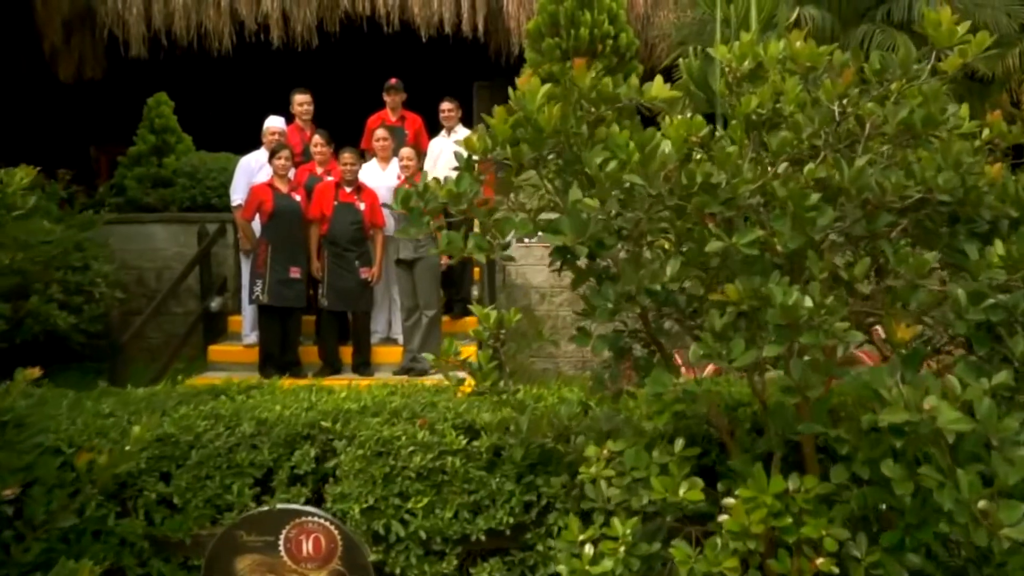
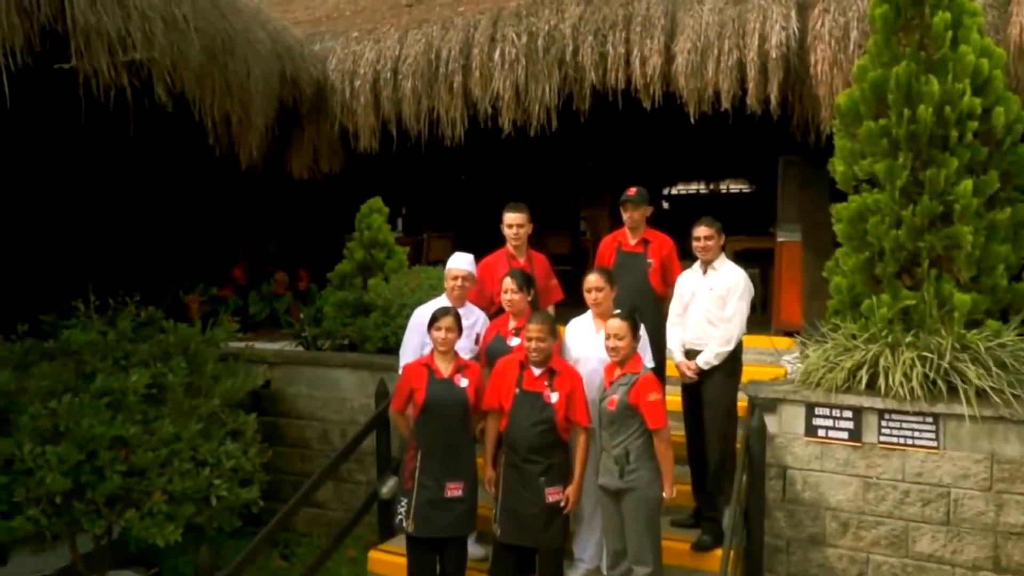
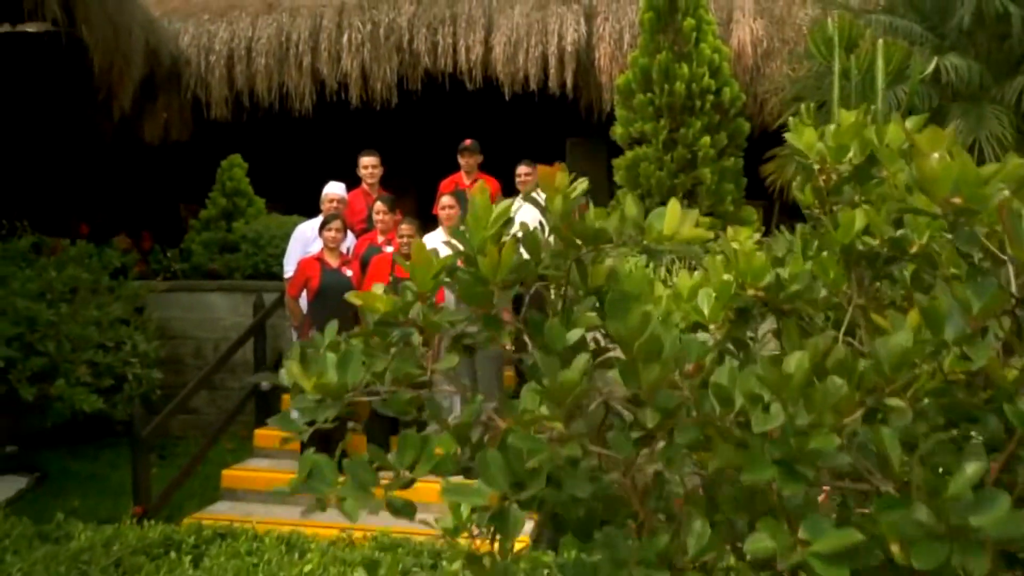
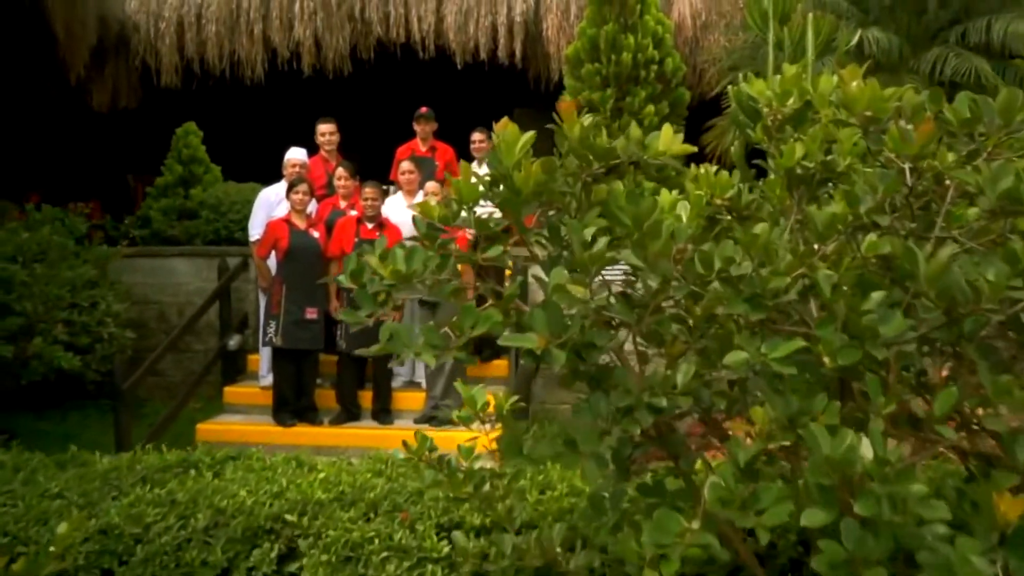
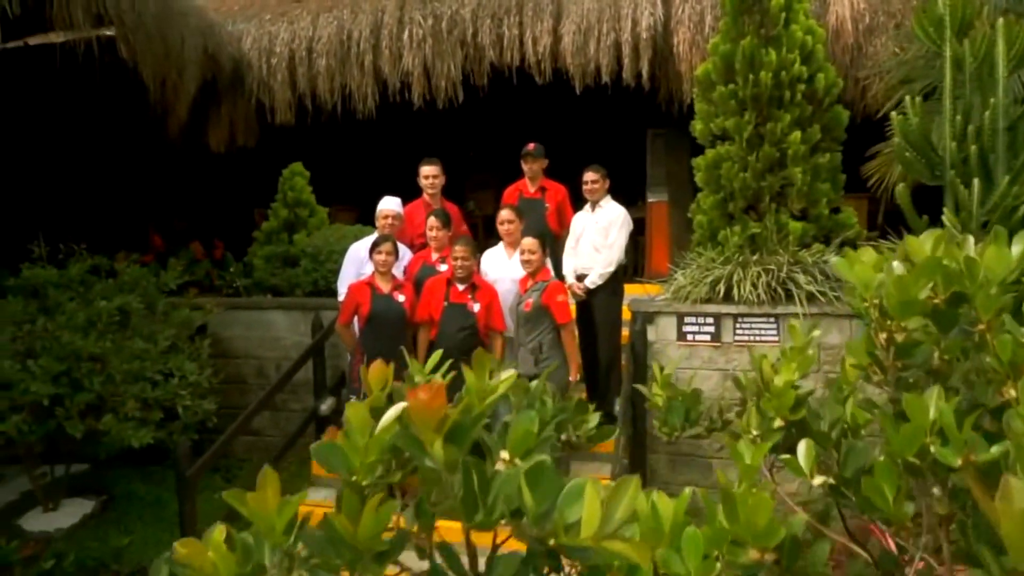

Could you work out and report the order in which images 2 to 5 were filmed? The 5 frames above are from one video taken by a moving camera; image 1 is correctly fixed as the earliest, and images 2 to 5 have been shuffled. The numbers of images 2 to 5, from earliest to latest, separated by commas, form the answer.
4, 3, 5, 2
